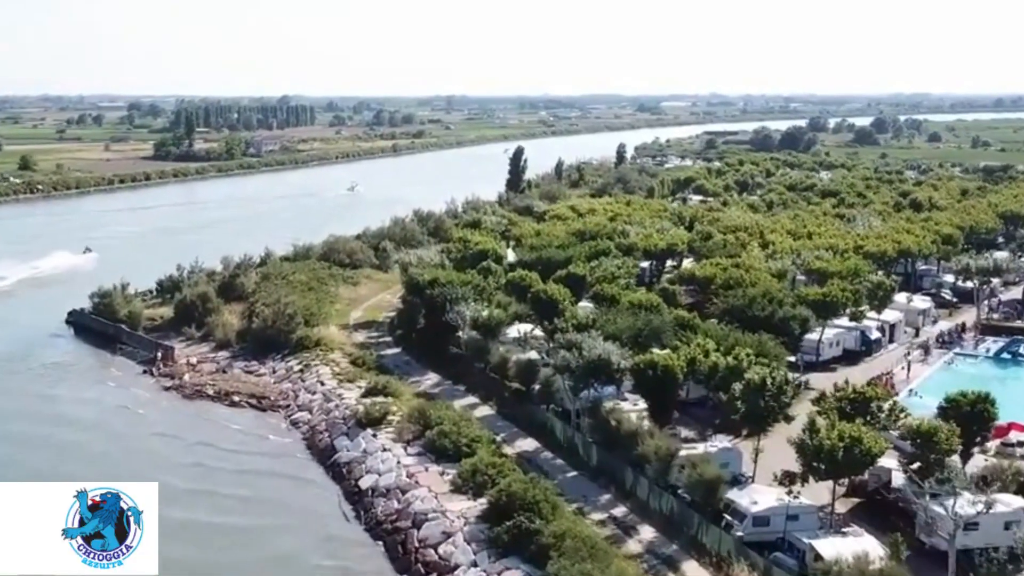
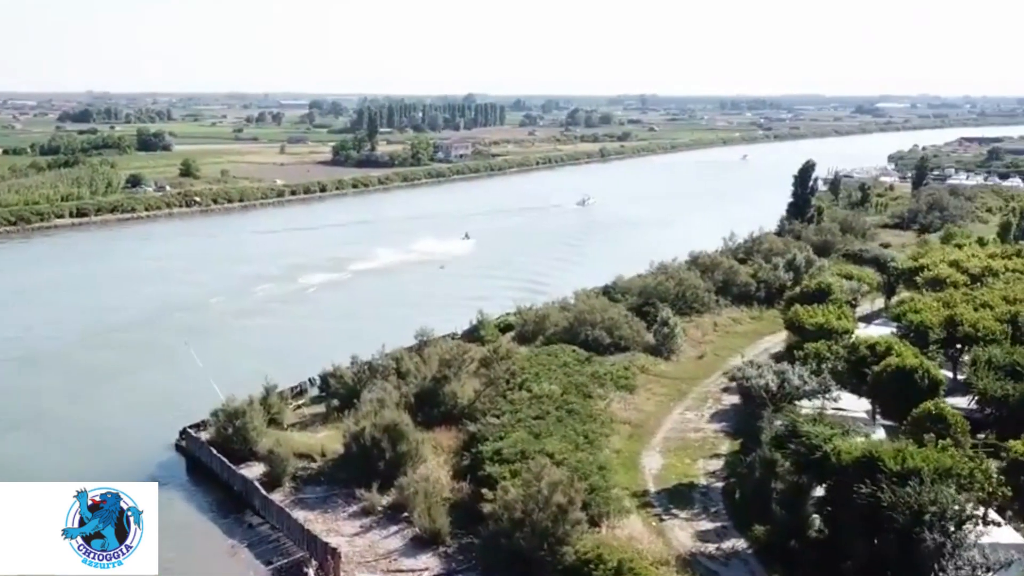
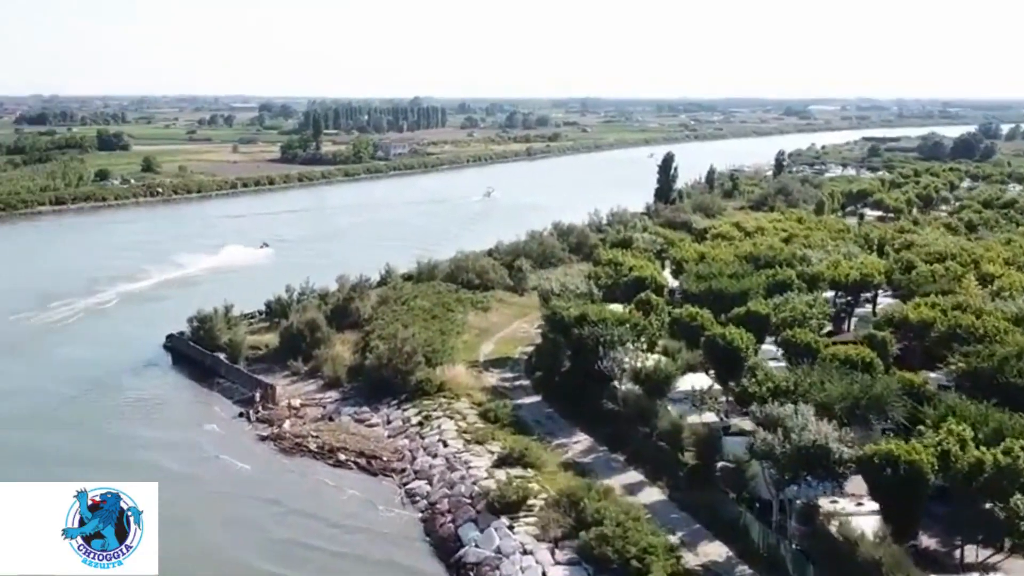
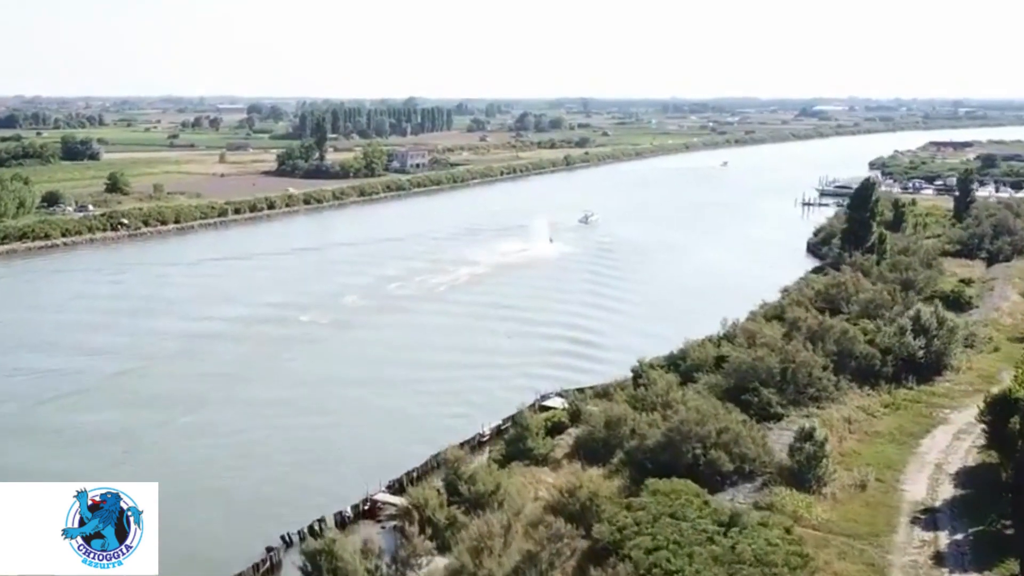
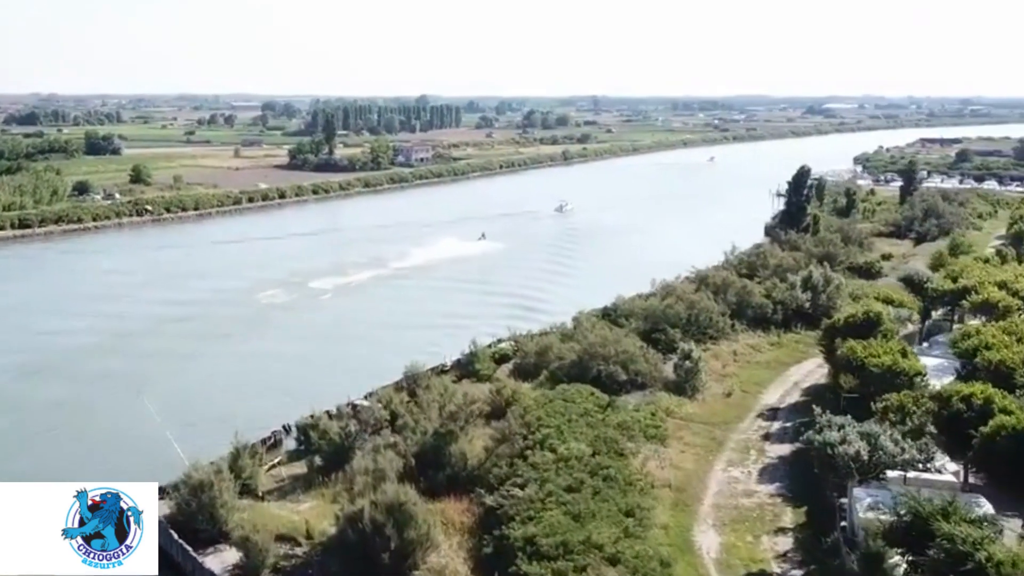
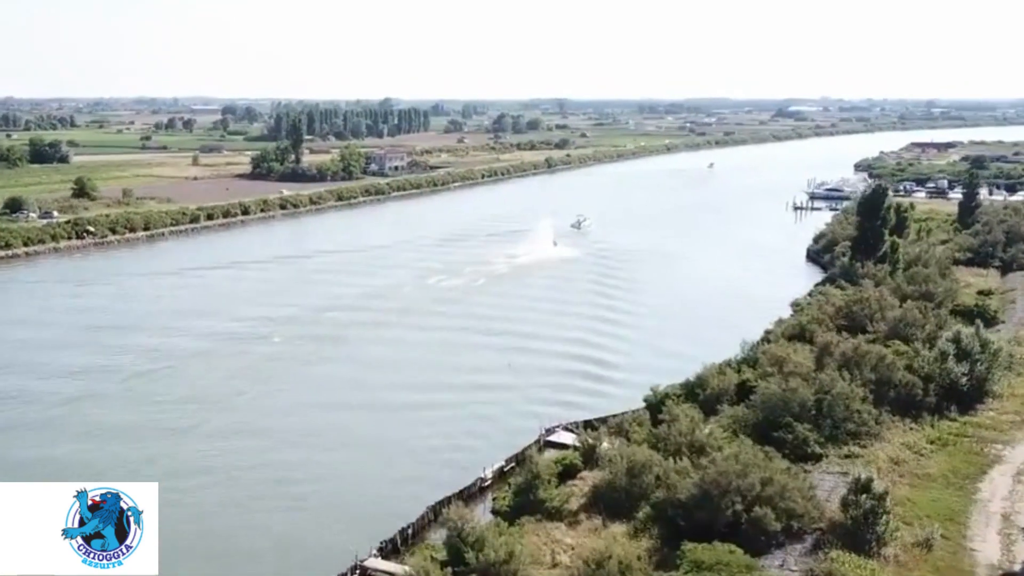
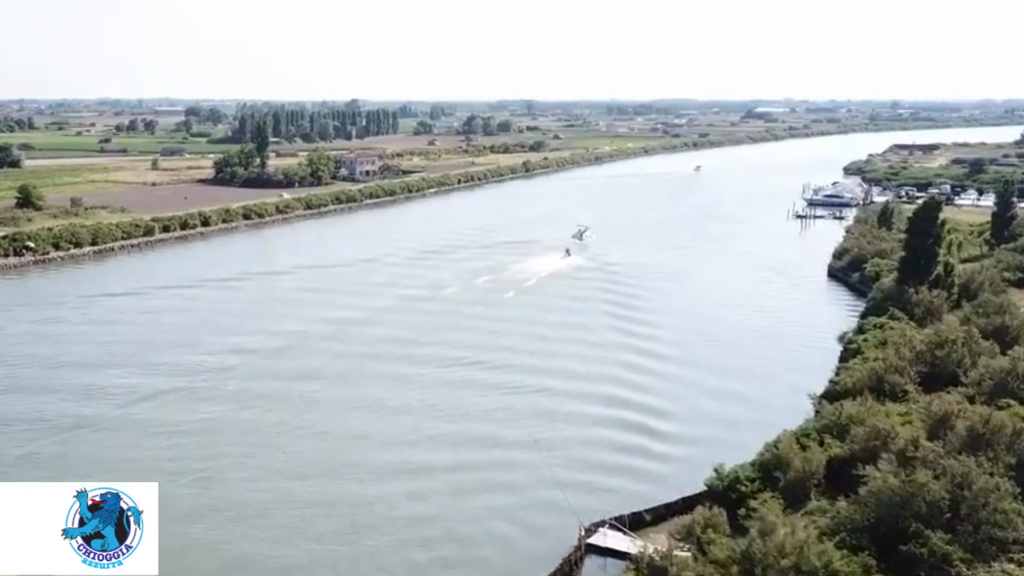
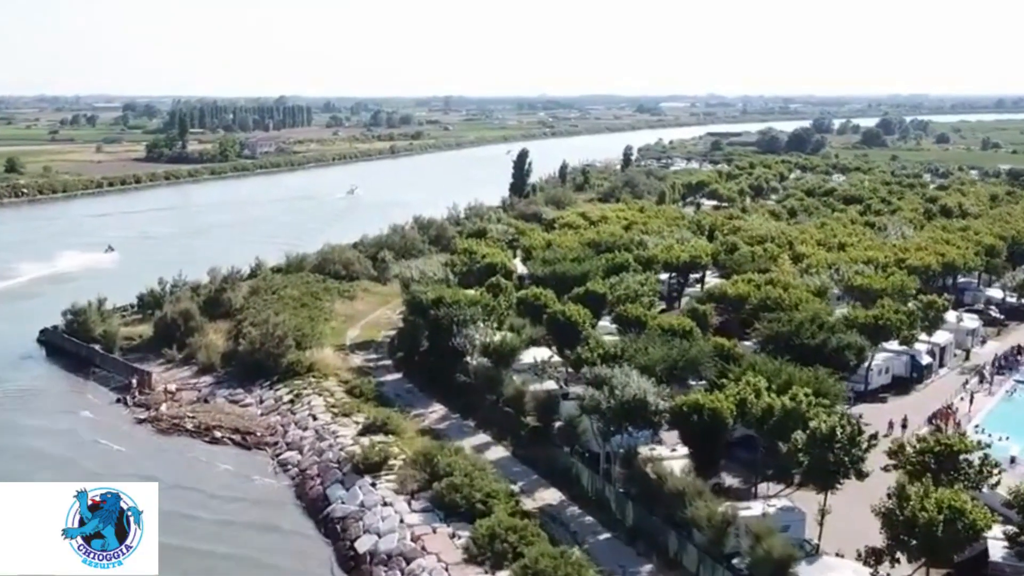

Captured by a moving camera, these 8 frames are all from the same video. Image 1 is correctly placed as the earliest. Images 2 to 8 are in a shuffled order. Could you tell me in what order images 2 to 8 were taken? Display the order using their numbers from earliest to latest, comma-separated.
8, 3, 2, 5, 4, 6, 7
